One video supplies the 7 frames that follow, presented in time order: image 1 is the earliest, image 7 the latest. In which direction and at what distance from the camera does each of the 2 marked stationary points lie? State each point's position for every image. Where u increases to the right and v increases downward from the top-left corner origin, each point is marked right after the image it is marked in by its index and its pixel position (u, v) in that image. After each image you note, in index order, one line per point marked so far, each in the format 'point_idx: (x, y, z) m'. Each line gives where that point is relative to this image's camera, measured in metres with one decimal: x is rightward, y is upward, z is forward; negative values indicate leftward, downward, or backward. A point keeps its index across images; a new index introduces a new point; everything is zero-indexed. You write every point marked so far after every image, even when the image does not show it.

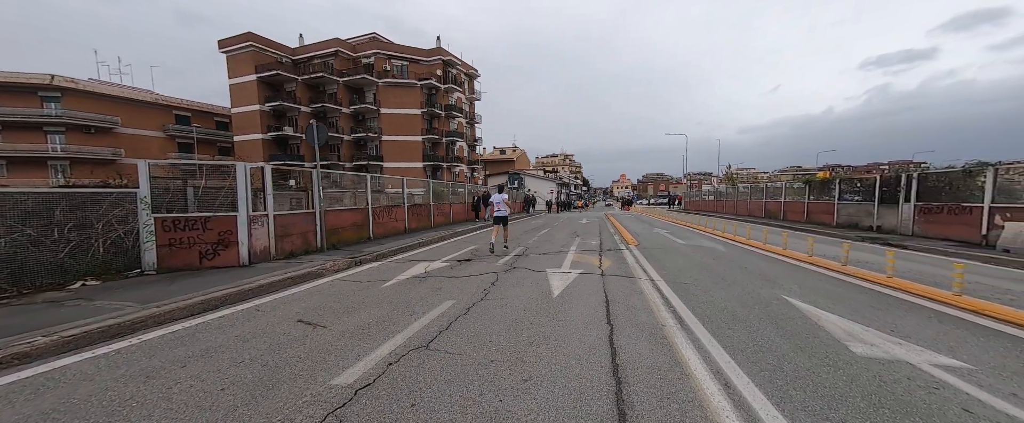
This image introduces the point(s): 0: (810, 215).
0: (+16.2, -0.2, +17.3) m
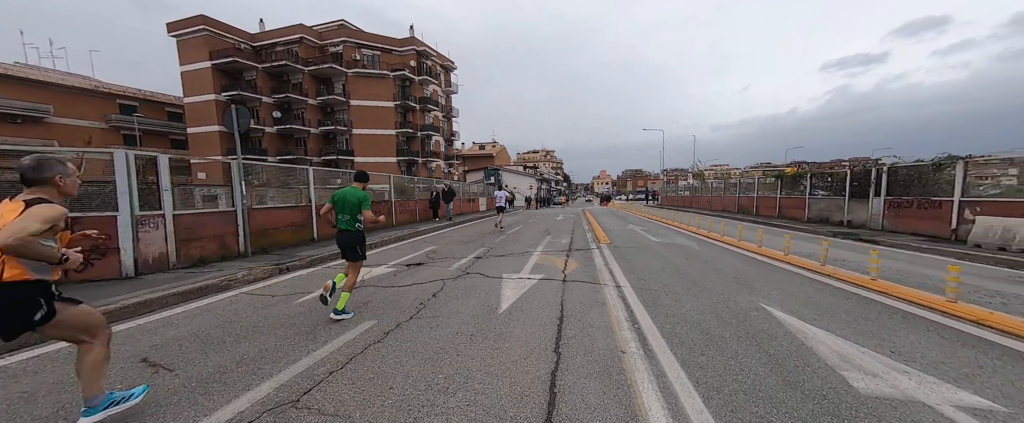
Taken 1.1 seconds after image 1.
0: (+14.6, +0.1, +17.3) m
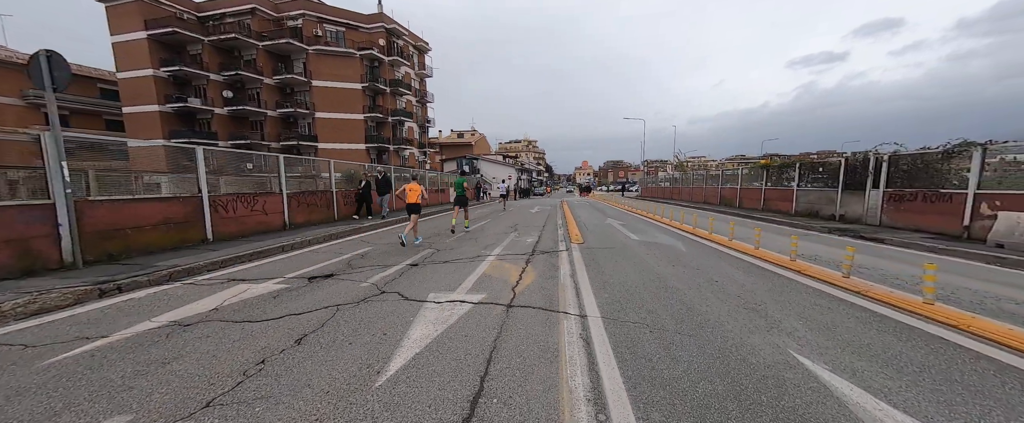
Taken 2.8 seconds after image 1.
0: (+13.0, +0.4, +16.3) m
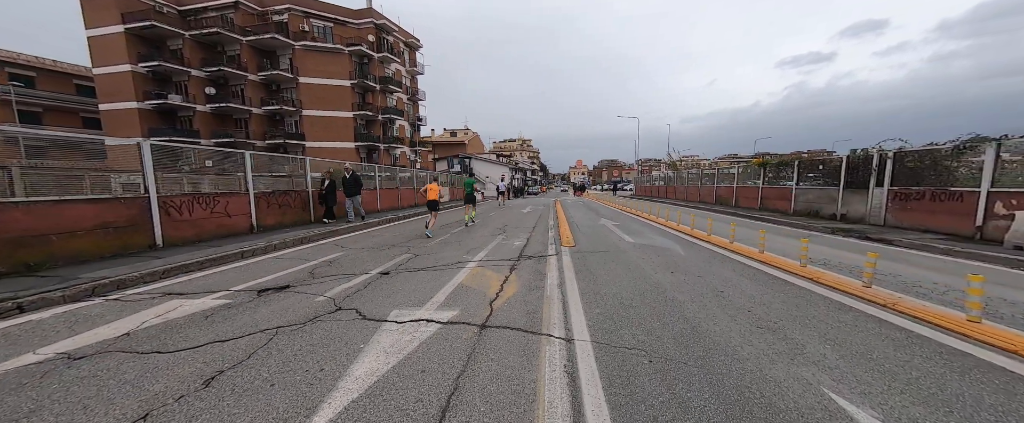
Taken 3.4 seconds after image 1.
0: (+12.5, +0.5, +15.9) m
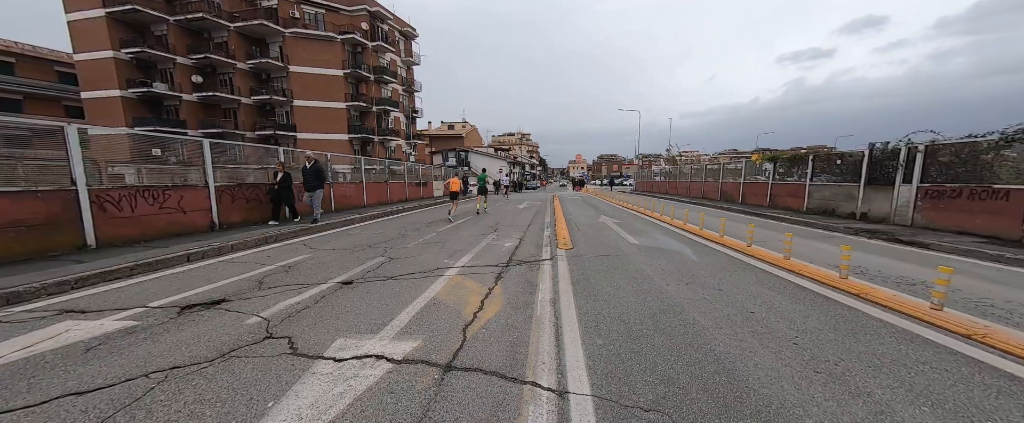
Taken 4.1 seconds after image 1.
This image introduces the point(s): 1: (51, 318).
0: (+12.3, +0.6, +15.0) m
1: (-5.1, -1.2, +3.6) m
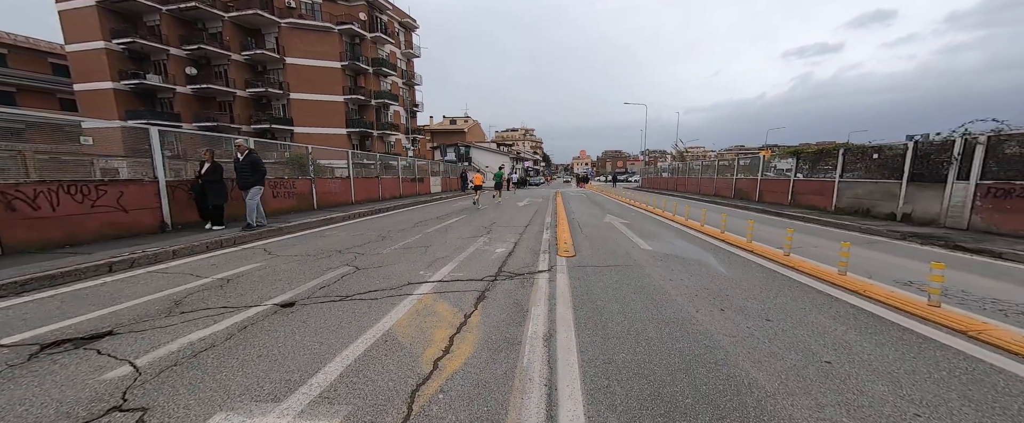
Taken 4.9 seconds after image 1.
0: (+12.2, +0.6, +13.7) m
1: (-5.3, -1.2, +2.6) m
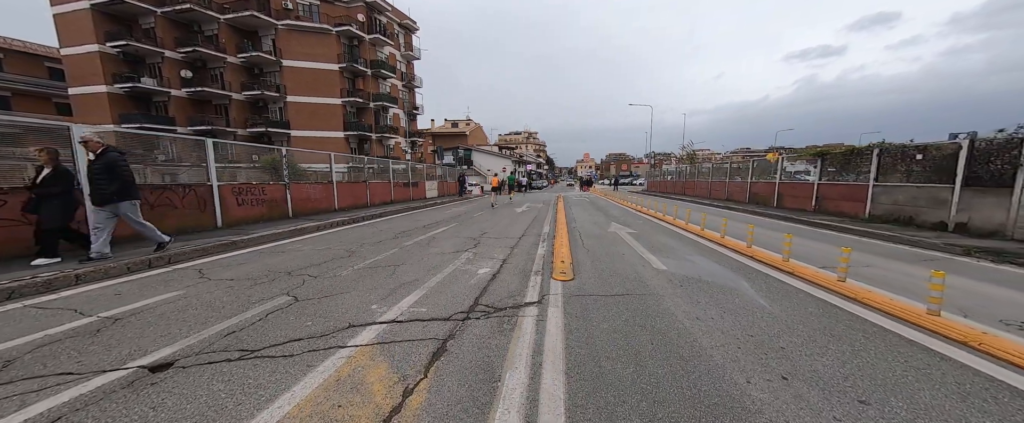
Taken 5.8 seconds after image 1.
0: (+12.1, +0.3, +12.5) m
1: (-5.6, -1.4, +1.5) m
